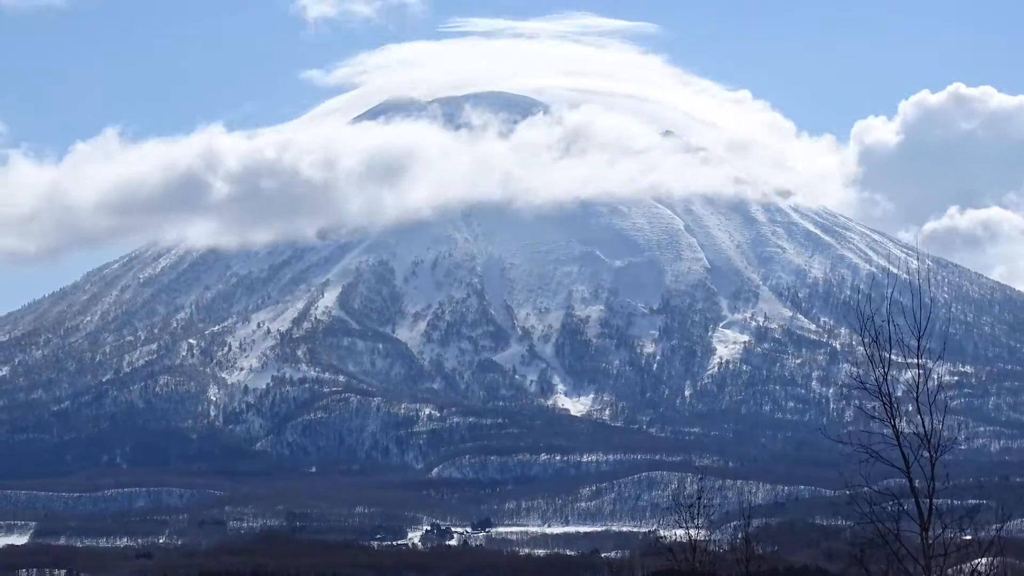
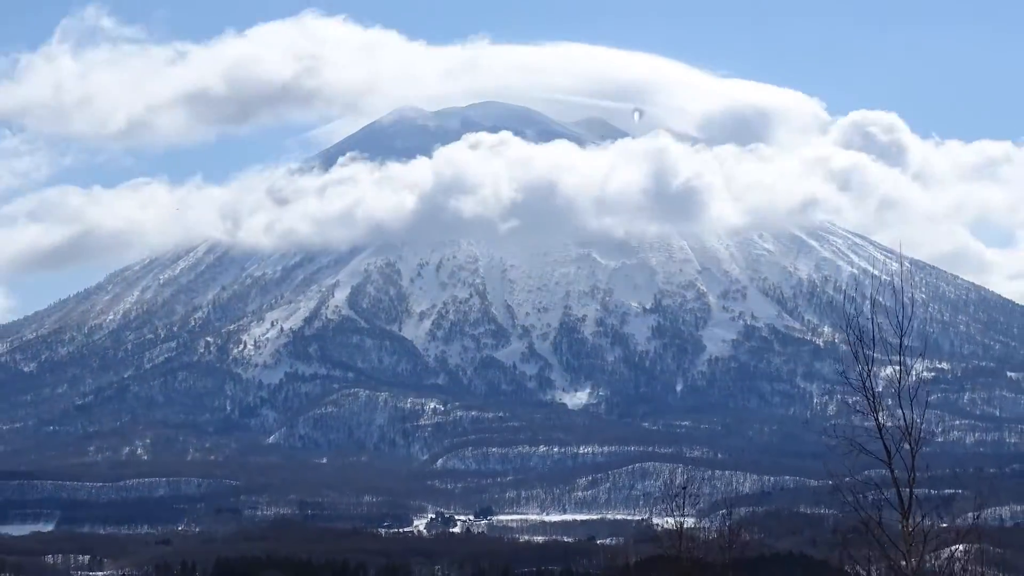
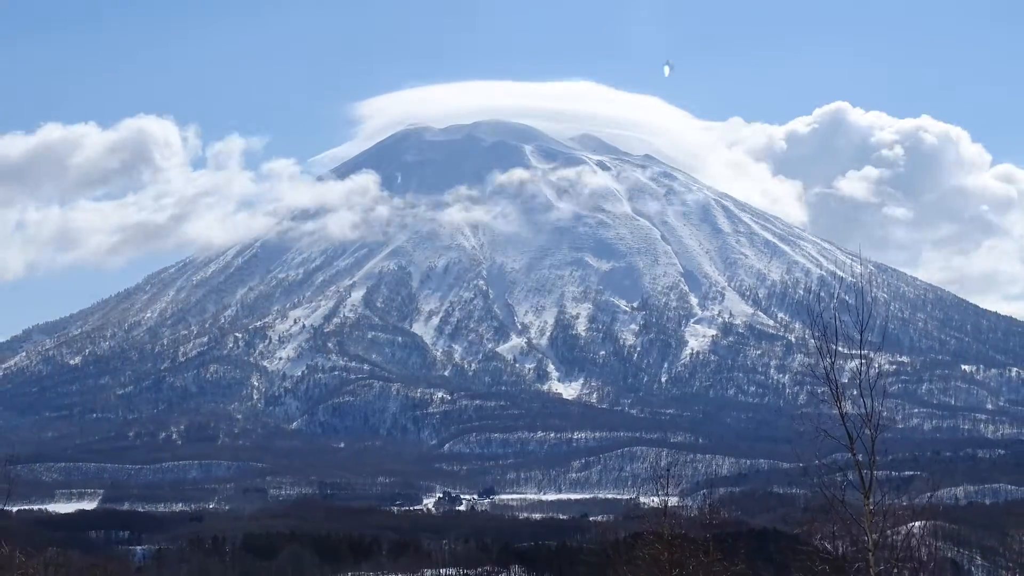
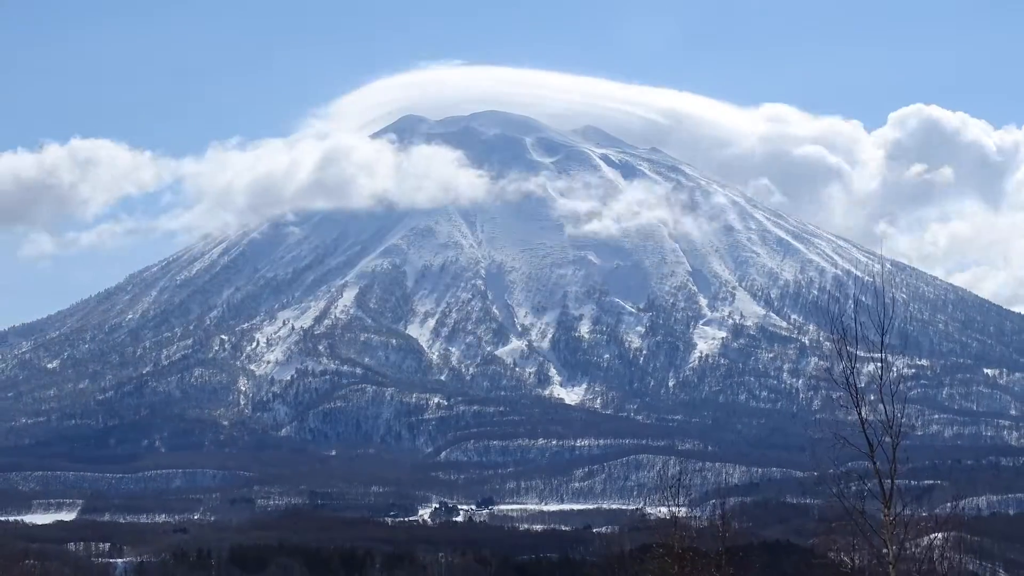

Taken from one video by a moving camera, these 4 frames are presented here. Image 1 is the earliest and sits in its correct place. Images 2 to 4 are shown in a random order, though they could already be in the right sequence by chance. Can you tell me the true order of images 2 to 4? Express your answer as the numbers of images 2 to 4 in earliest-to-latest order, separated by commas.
2, 4, 3
